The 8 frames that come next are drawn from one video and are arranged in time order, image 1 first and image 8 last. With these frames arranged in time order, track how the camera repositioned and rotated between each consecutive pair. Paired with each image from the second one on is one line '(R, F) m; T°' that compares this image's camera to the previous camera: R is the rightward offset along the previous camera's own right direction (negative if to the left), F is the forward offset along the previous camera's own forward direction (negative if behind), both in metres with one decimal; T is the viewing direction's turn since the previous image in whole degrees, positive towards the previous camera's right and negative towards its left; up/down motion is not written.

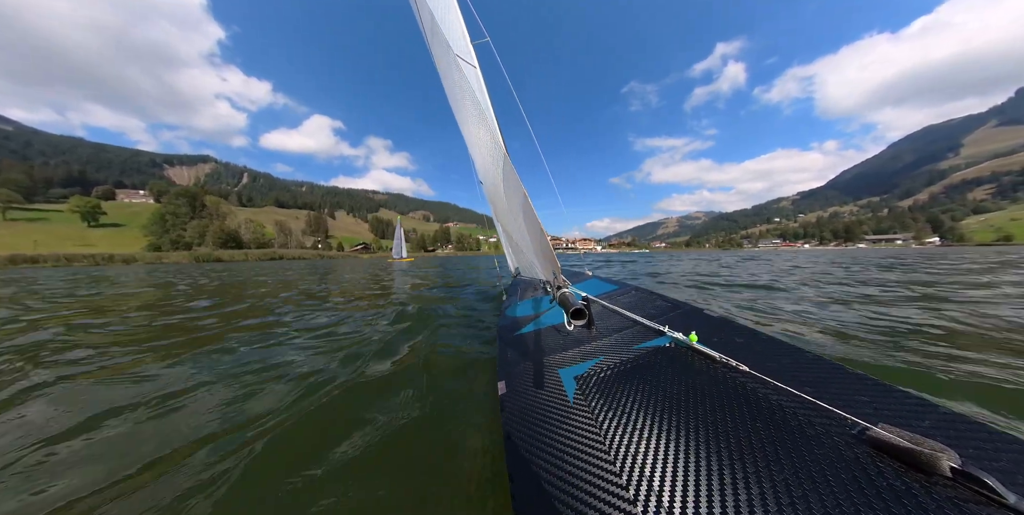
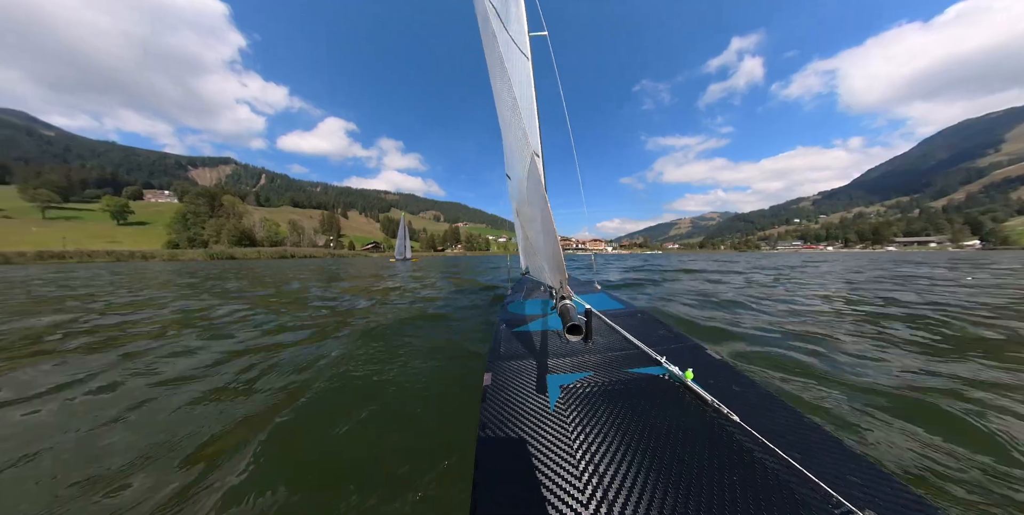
(+0.3, 0.0) m; -3°
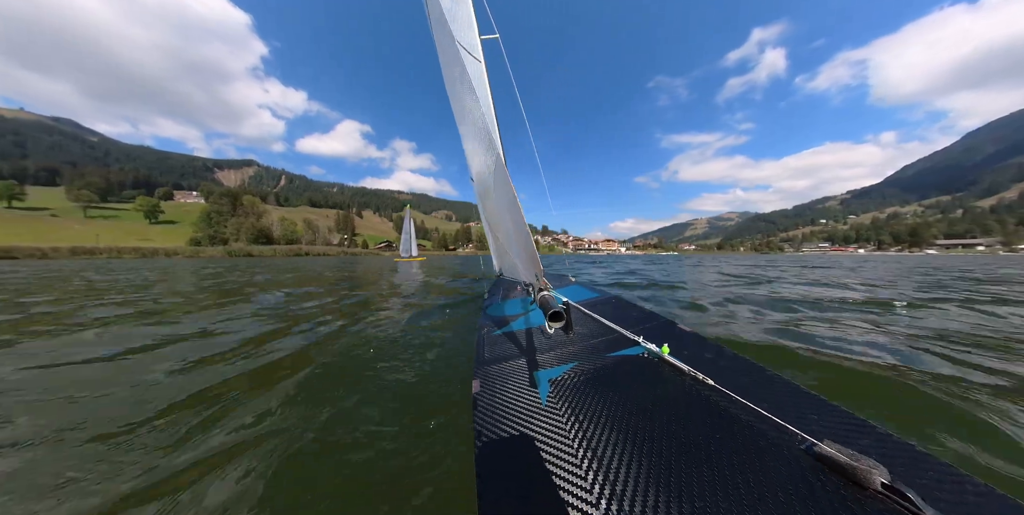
(+0.3, 0.0) m; -3°
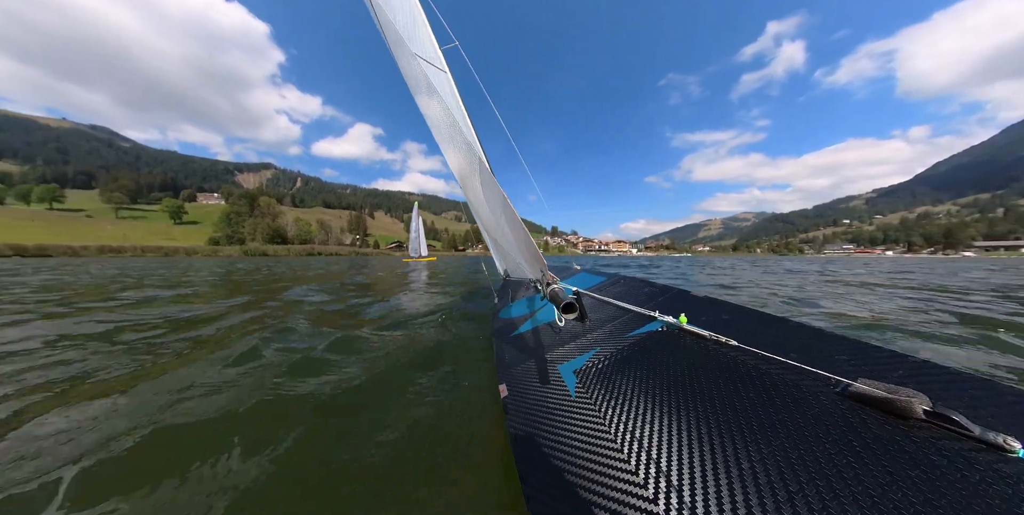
(+0.2, 0.0) m; -3°
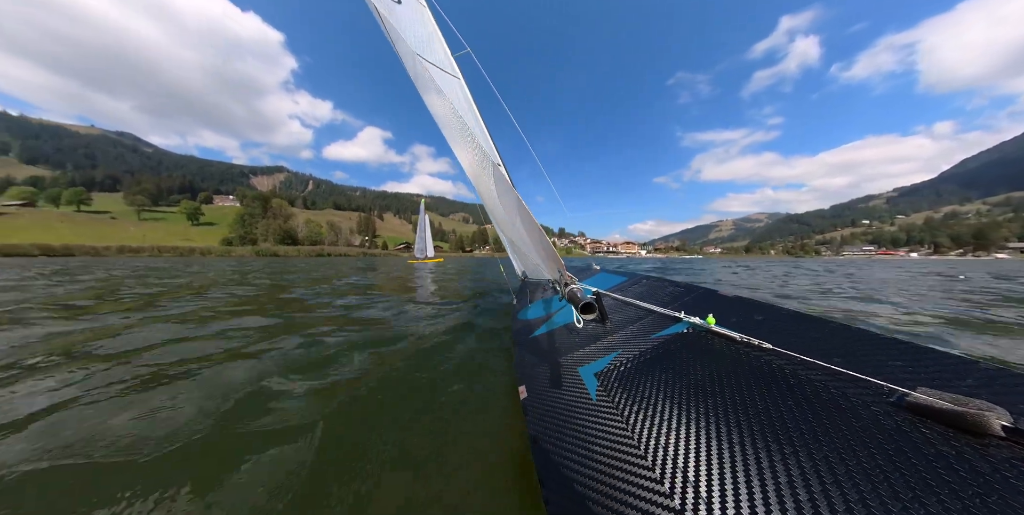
(+0.1, 0.0) m; -2°
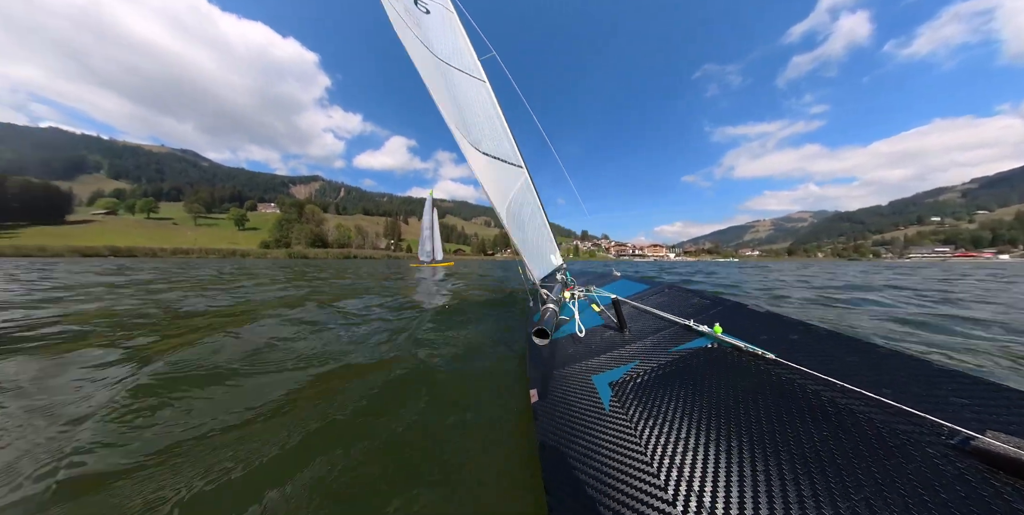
(+0.5, 0.0) m; -6°
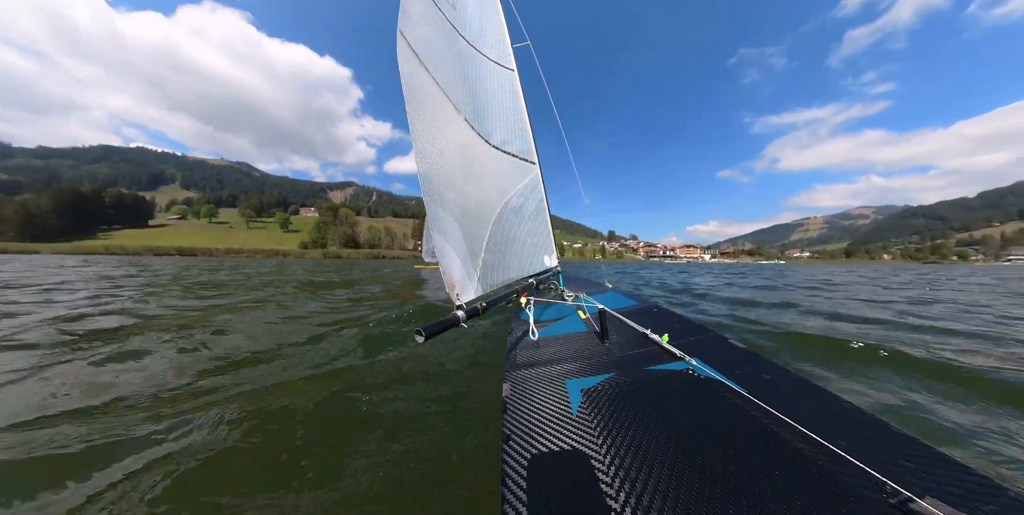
(+0.5, 0.0) m; -7°
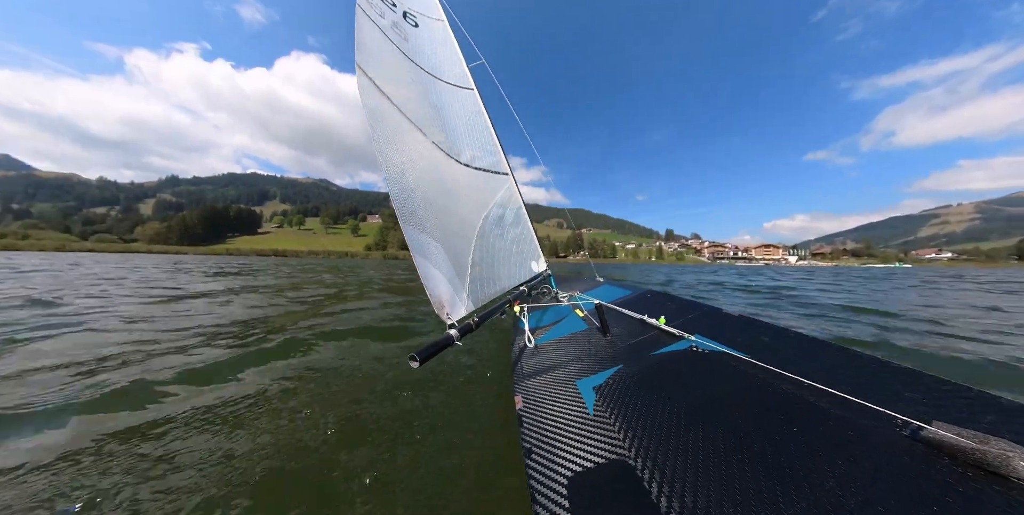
(+1.0, +0.1) m; -13°
